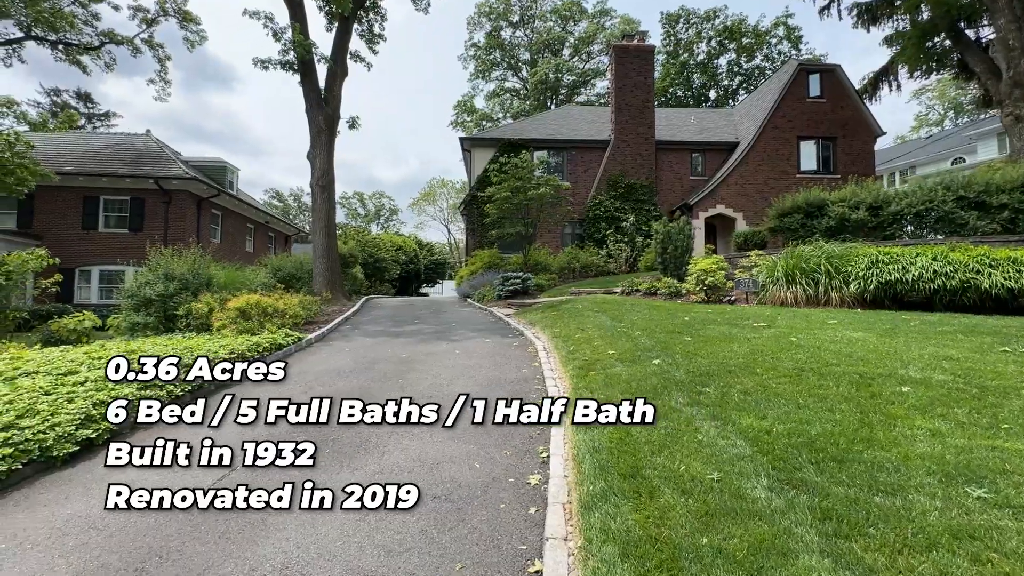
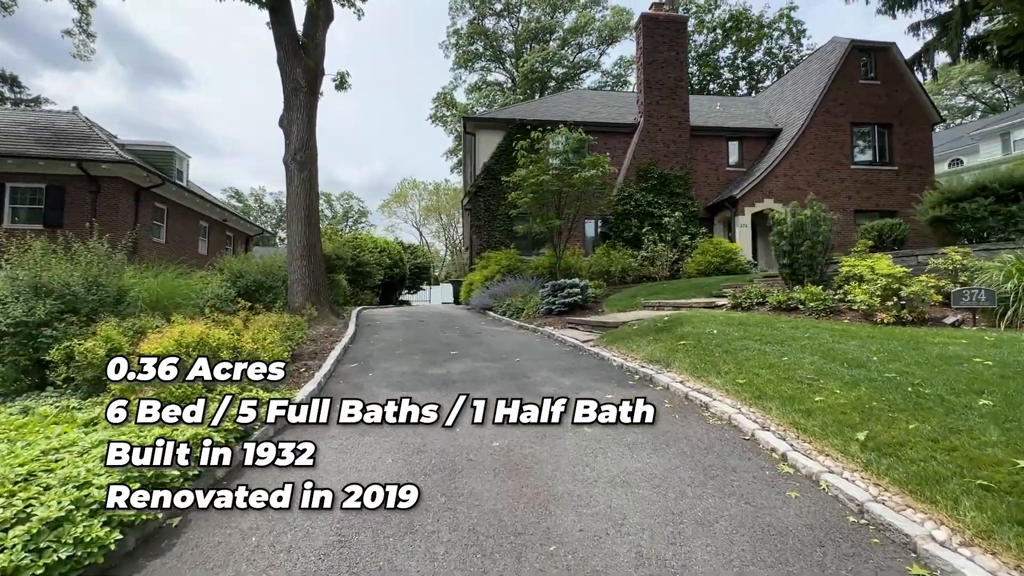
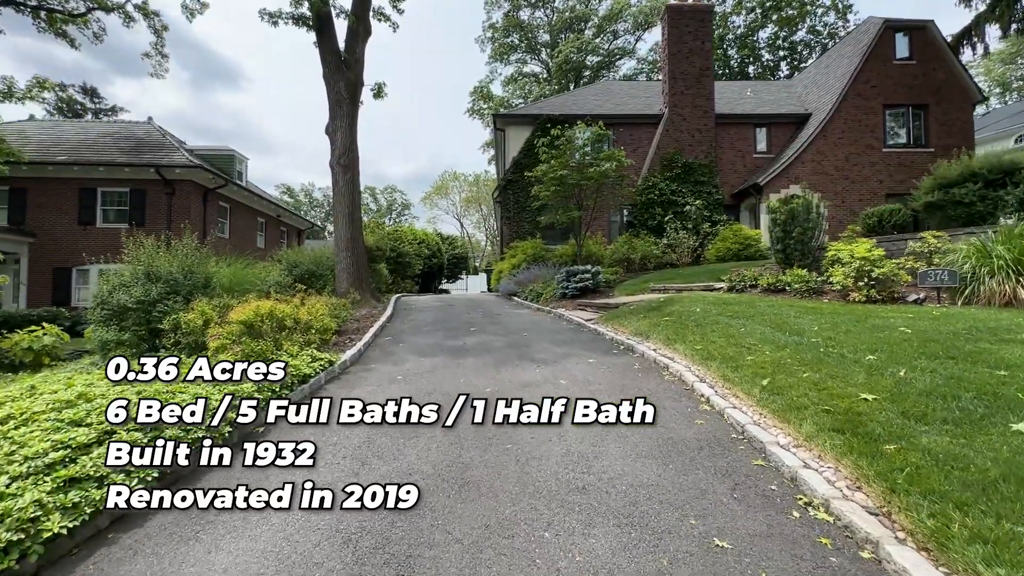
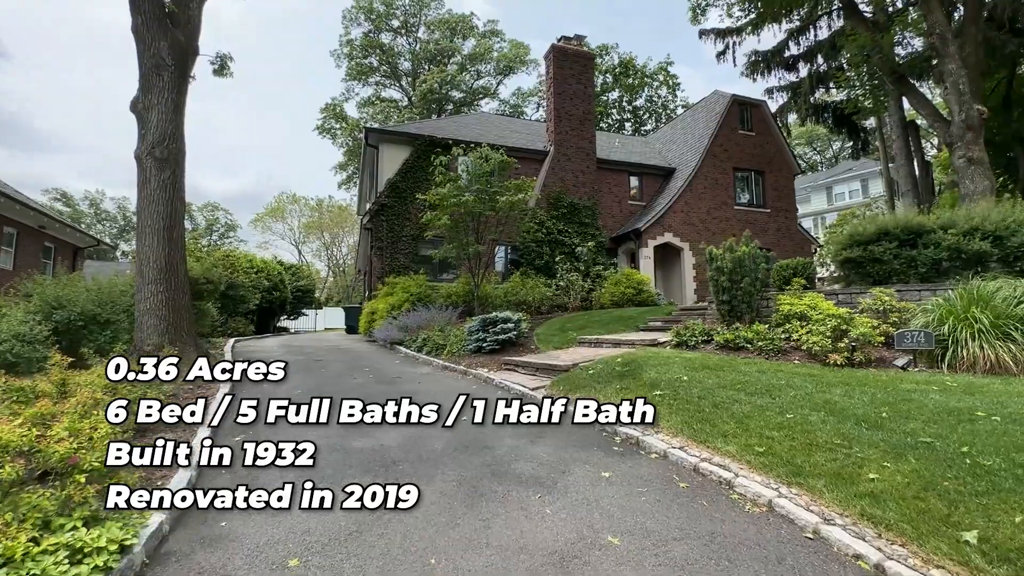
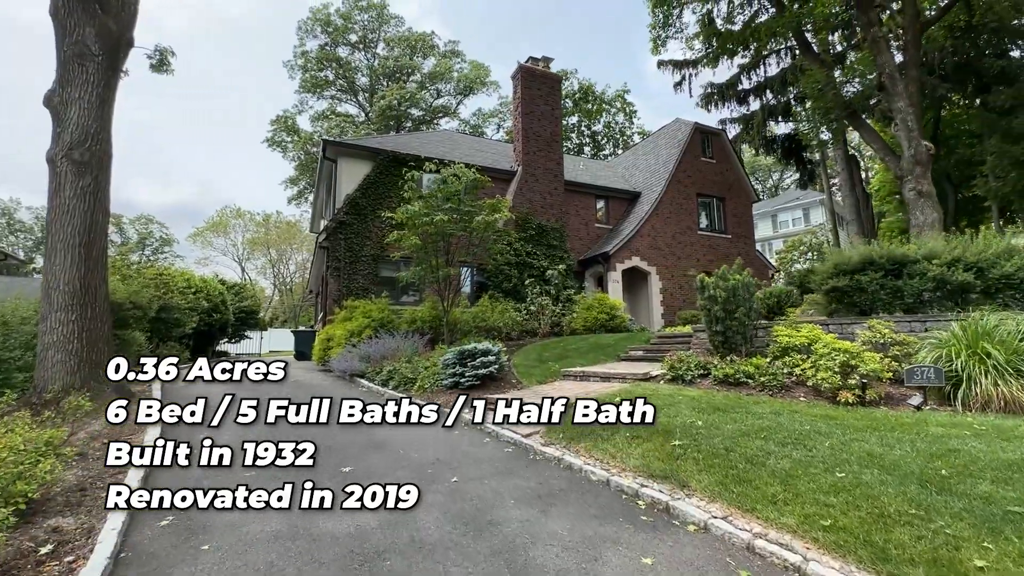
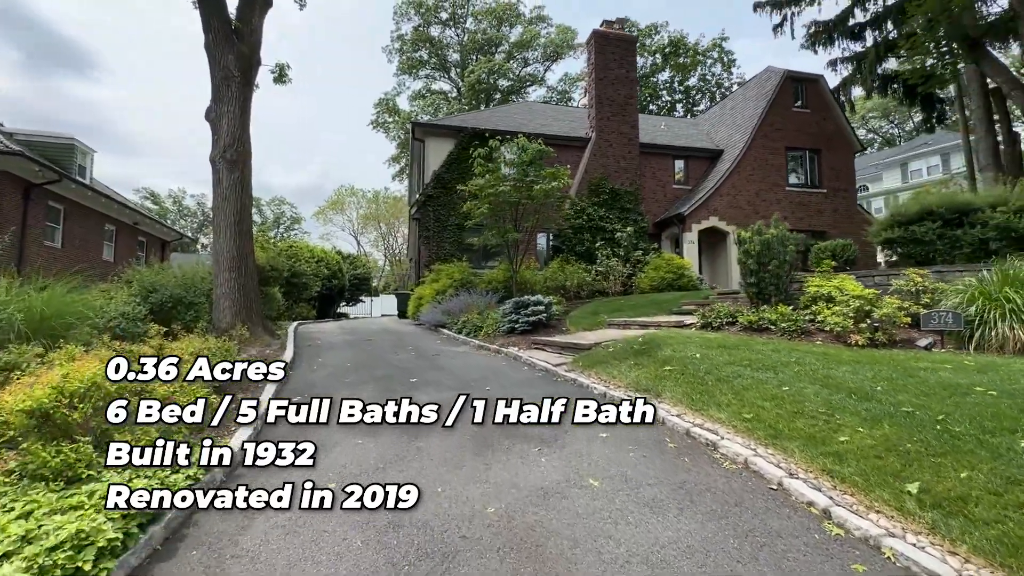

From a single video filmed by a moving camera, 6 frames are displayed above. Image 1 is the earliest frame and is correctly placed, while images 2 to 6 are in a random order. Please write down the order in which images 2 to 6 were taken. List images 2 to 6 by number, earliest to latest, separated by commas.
3, 2, 6, 4, 5
